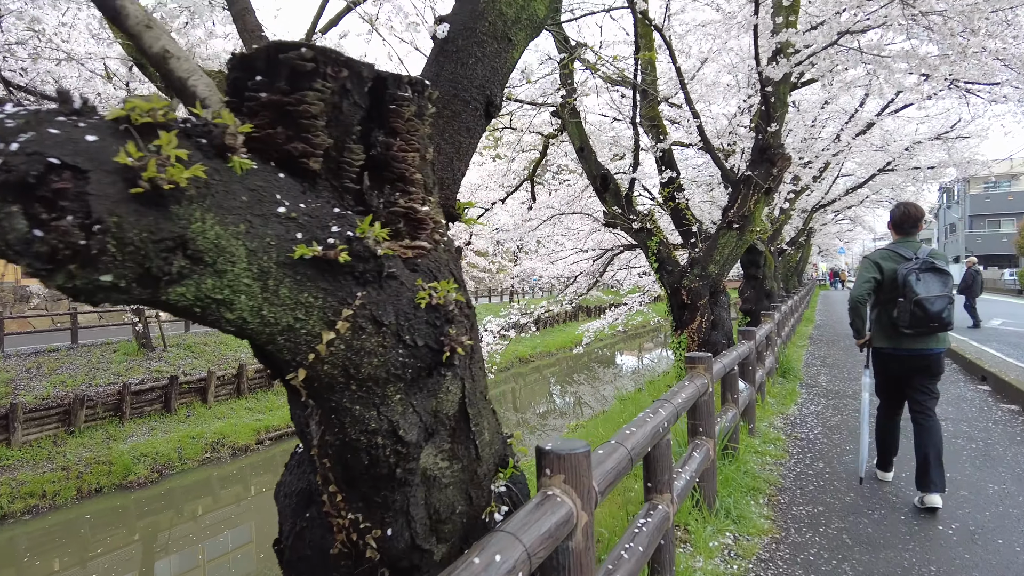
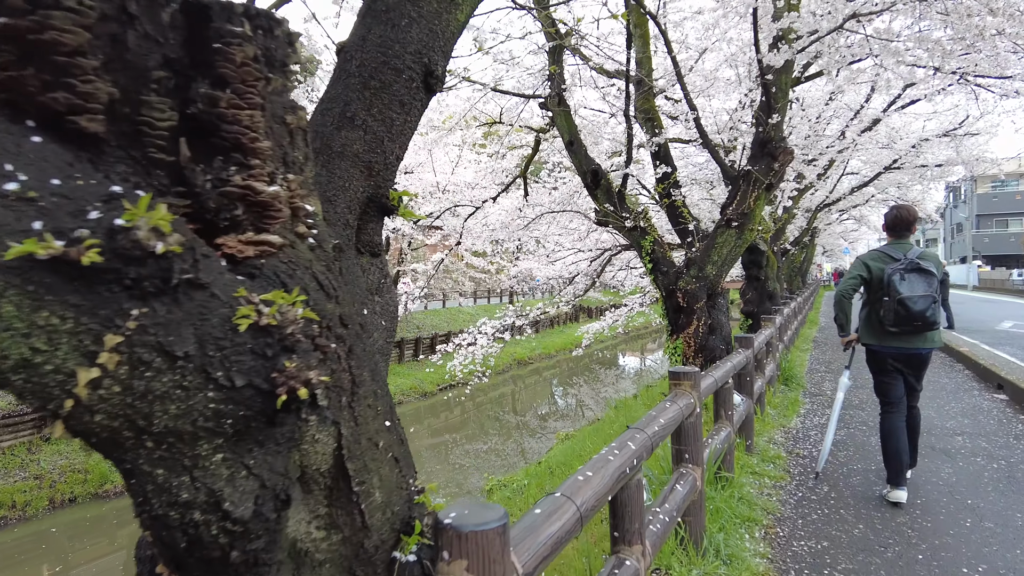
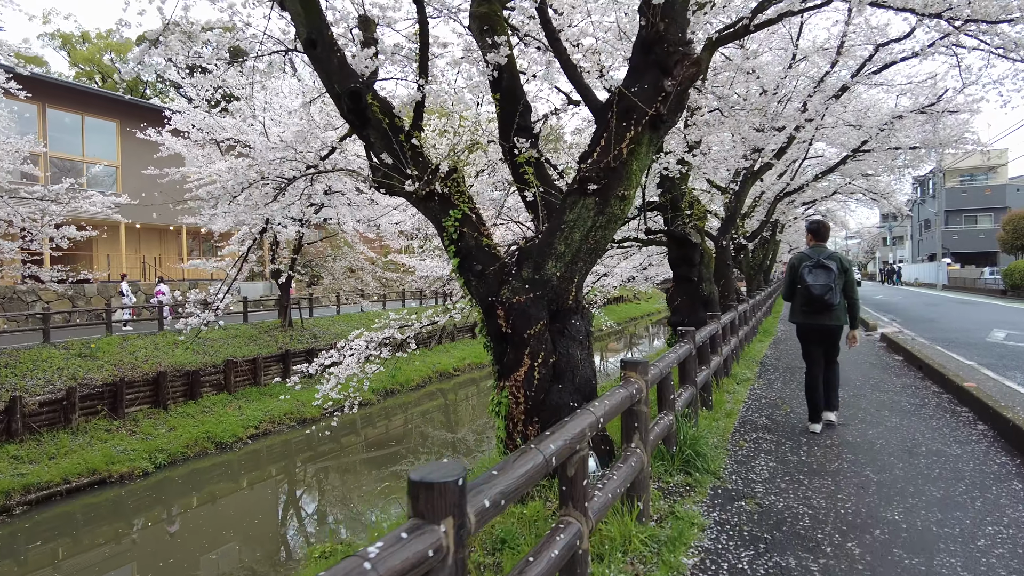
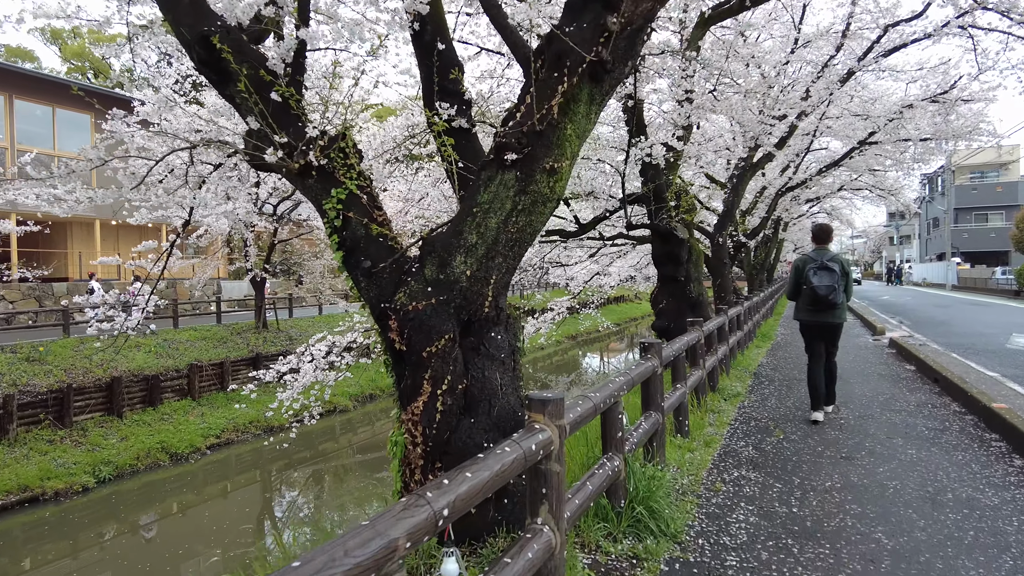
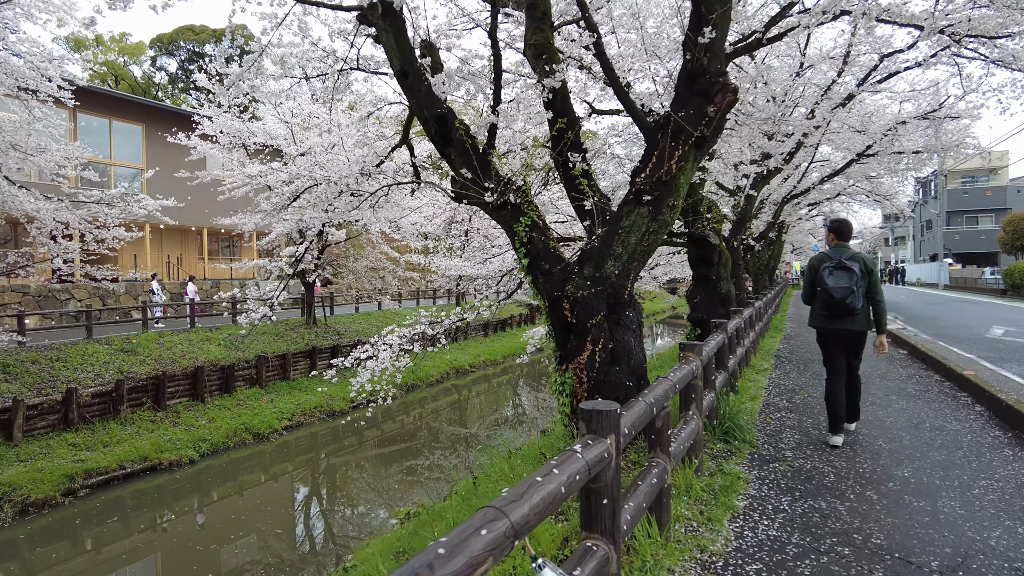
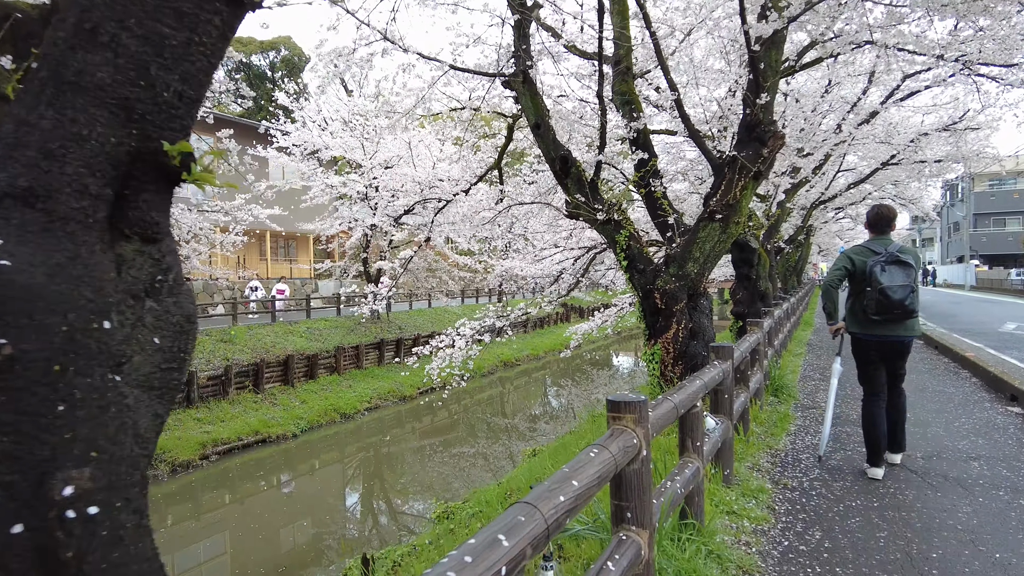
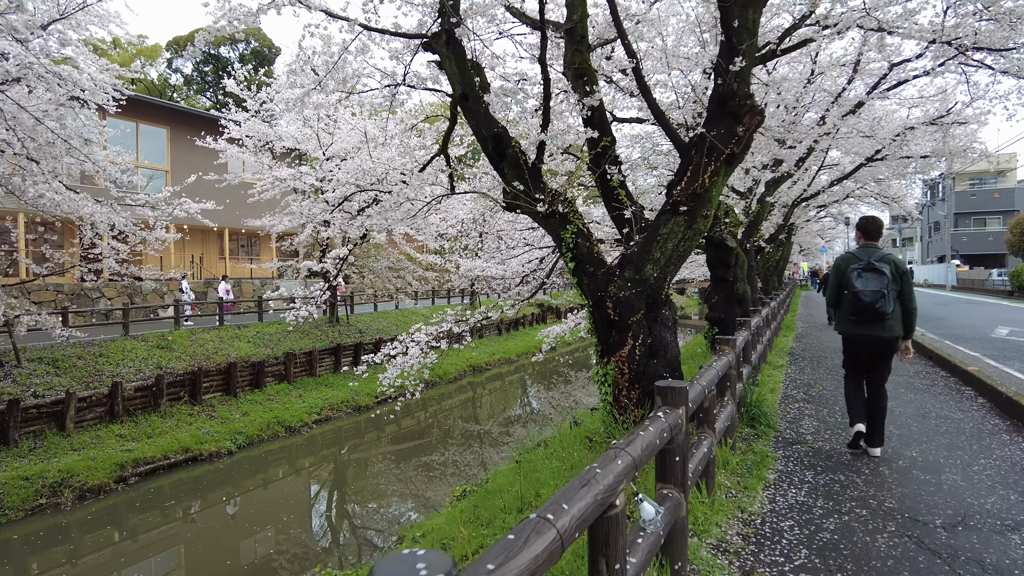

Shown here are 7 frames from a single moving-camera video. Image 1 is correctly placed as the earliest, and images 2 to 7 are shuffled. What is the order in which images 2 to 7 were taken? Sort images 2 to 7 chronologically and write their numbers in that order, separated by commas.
2, 6, 7, 5, 3, 4
